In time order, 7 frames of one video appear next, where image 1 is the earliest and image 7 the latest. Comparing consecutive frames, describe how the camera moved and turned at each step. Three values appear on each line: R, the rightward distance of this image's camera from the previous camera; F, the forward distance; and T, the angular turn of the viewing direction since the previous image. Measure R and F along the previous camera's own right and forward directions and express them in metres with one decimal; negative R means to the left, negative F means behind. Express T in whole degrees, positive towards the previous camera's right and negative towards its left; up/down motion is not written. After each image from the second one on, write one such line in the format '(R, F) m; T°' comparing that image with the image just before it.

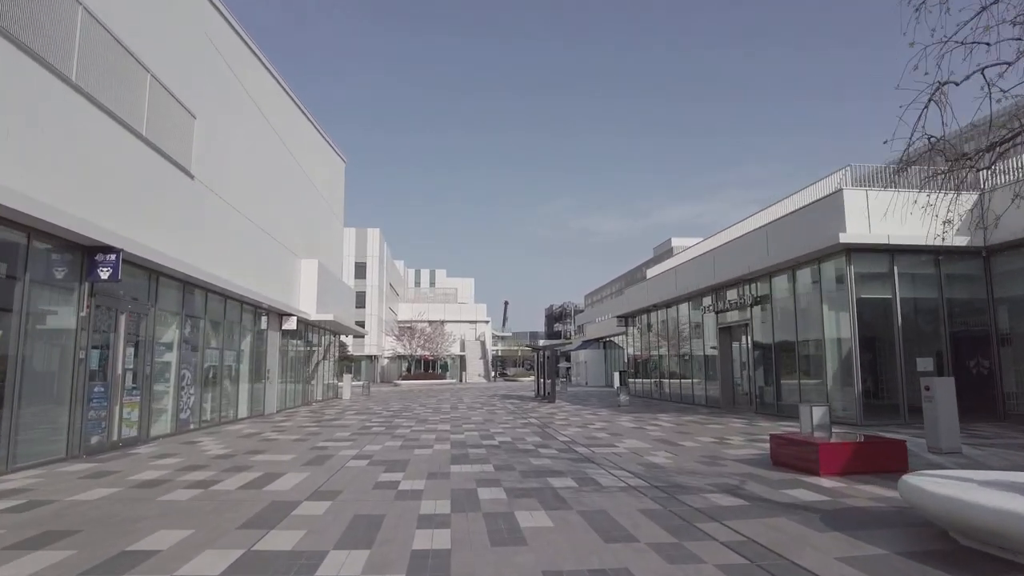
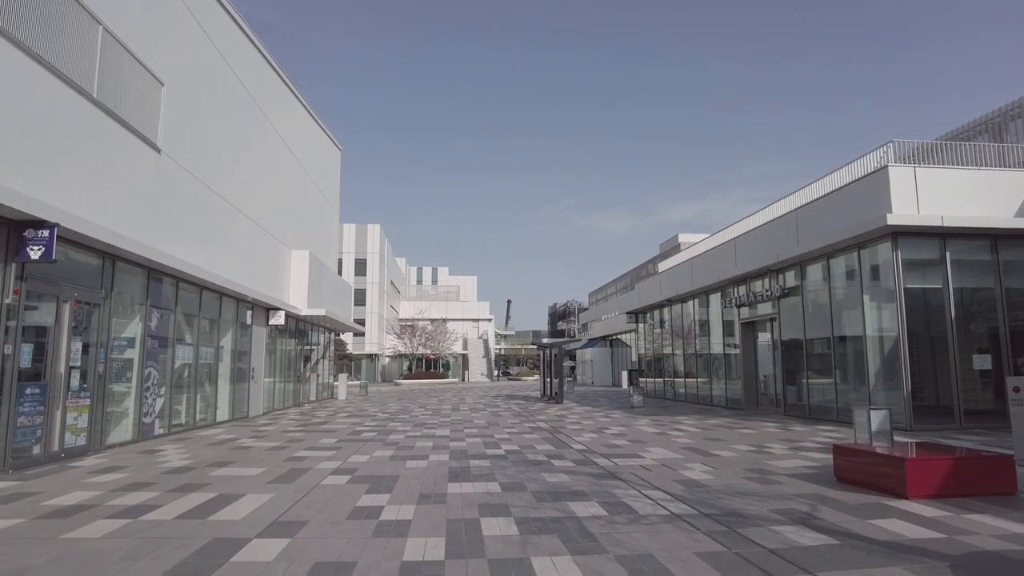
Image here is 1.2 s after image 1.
(-0.1, +1.5) m; 0°
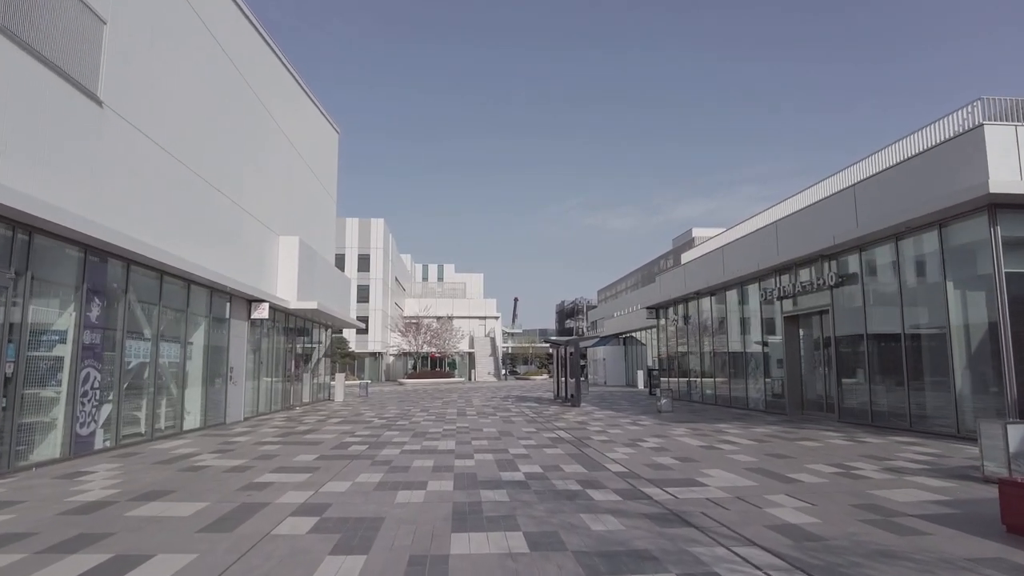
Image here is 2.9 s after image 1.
(-0.2, +2.2) m; -1°
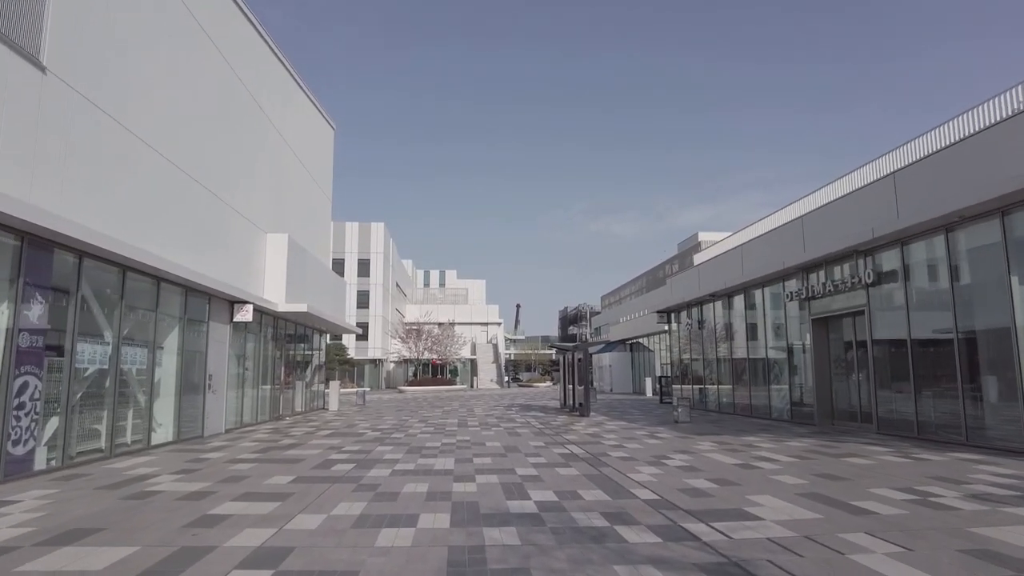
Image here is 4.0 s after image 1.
(-0.1, +1.3) m; 0°
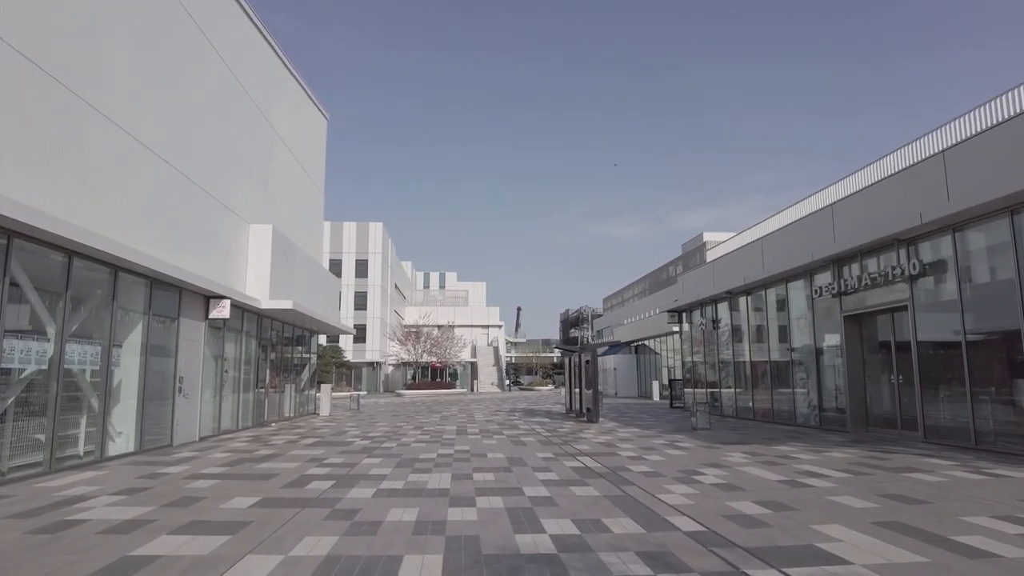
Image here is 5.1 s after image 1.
(-0.1, +1.4) m; 0°
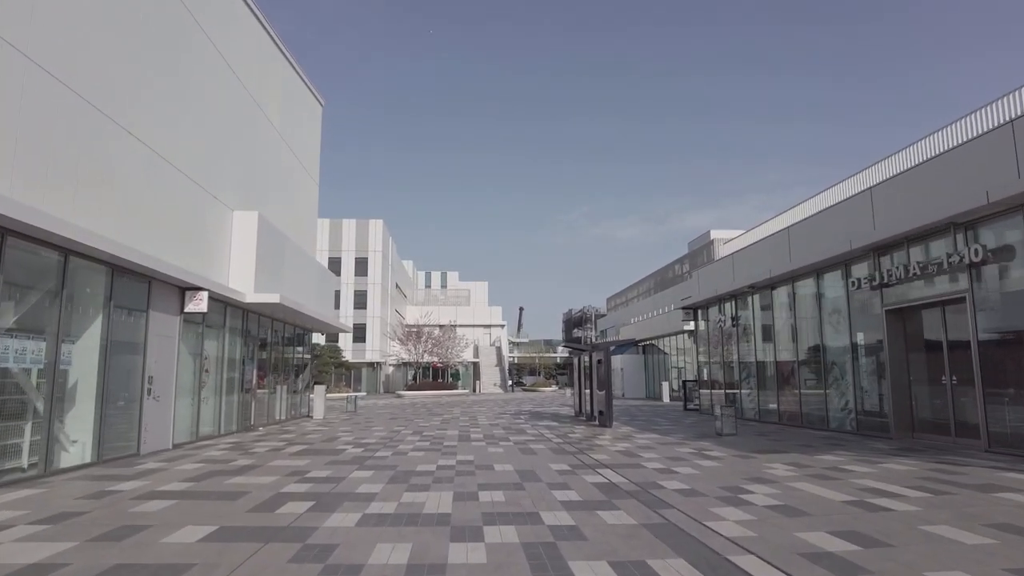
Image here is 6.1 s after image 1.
(-0.1, +1.4) m; 0°
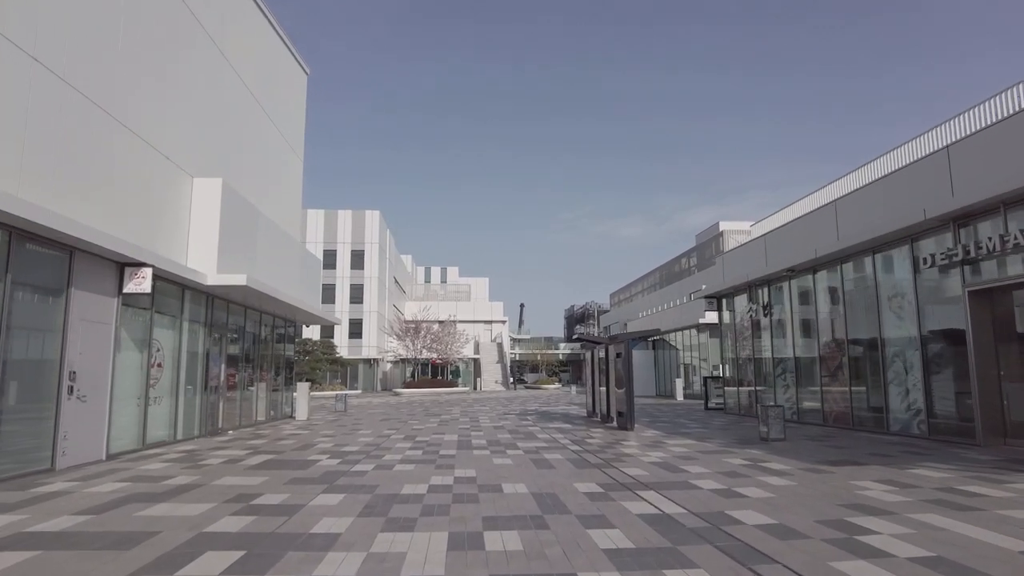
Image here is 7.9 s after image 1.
(-0.1, +2.2) m; 0°
